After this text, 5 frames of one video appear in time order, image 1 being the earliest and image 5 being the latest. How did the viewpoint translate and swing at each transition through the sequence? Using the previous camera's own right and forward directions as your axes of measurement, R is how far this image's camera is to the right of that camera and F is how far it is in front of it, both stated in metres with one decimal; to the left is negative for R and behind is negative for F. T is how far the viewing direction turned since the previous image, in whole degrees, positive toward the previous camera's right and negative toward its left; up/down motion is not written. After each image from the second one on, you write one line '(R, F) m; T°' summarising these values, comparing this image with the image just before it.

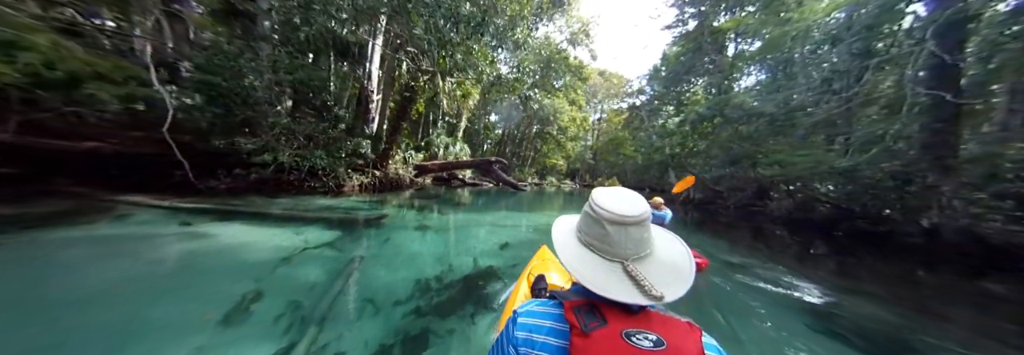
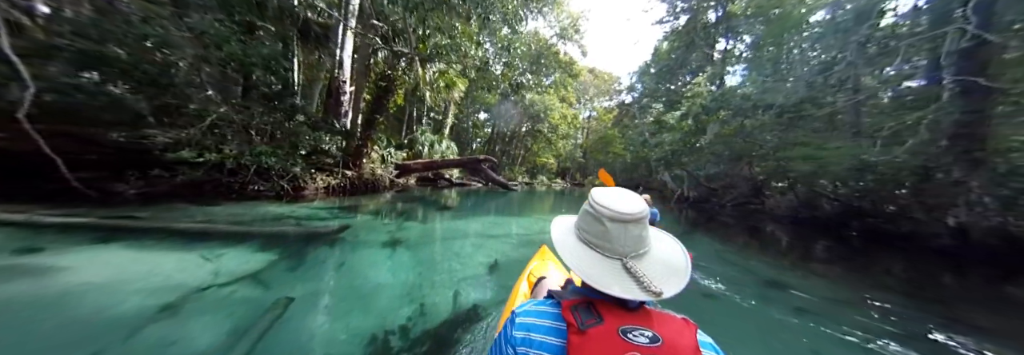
(0.0, +0.8) m; +3°
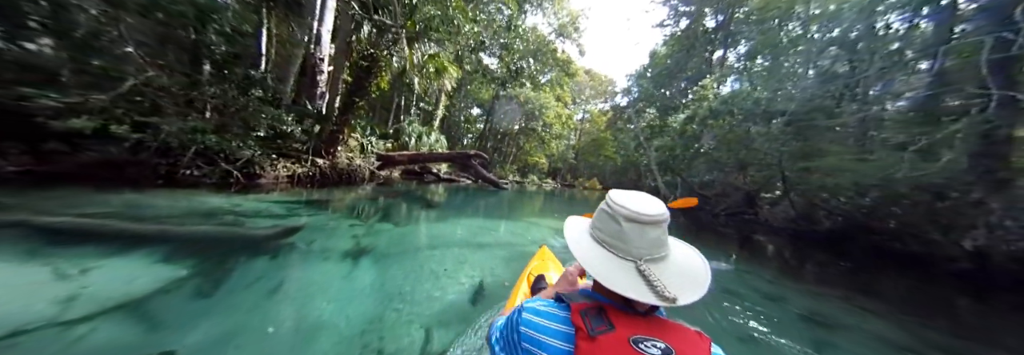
(-0.1, +0.7) m; +3°
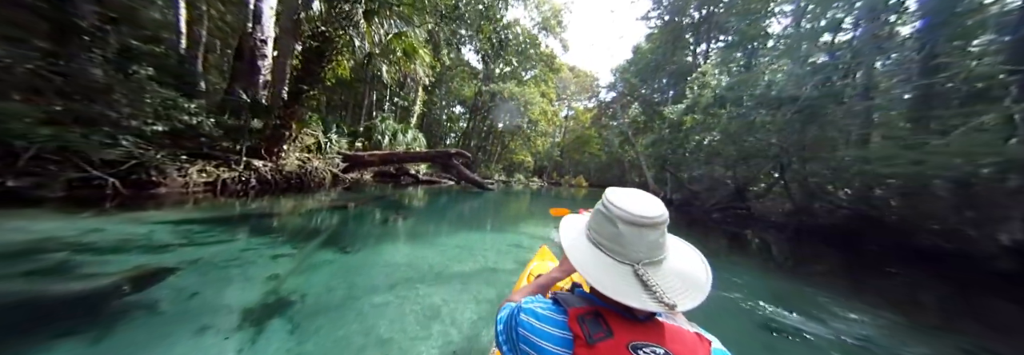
(-0.1, +1.0) m; +4°
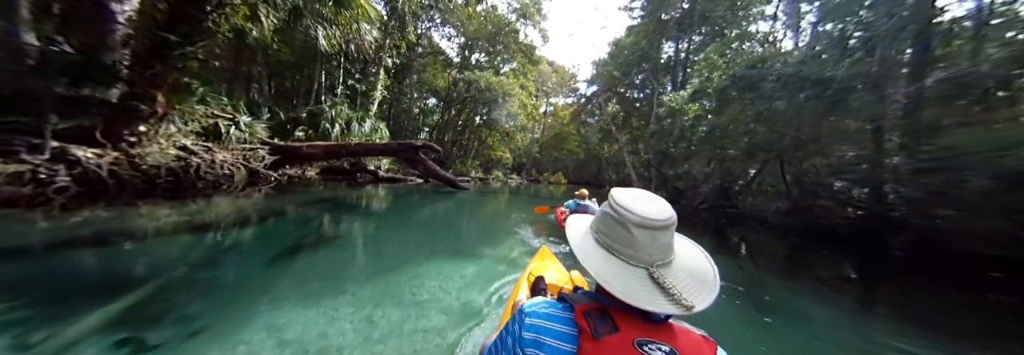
(-0.1, +1.4) m; +6°
